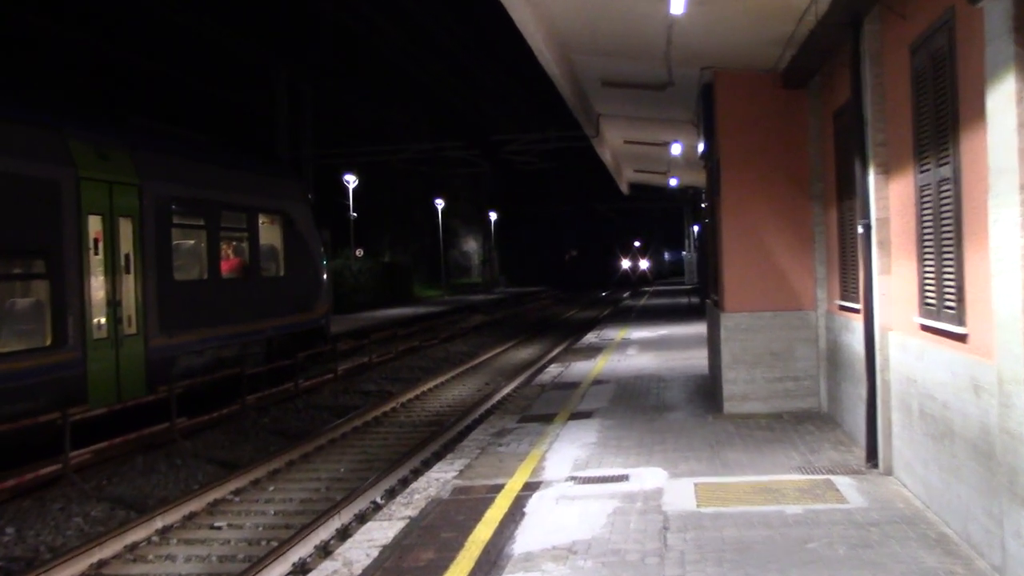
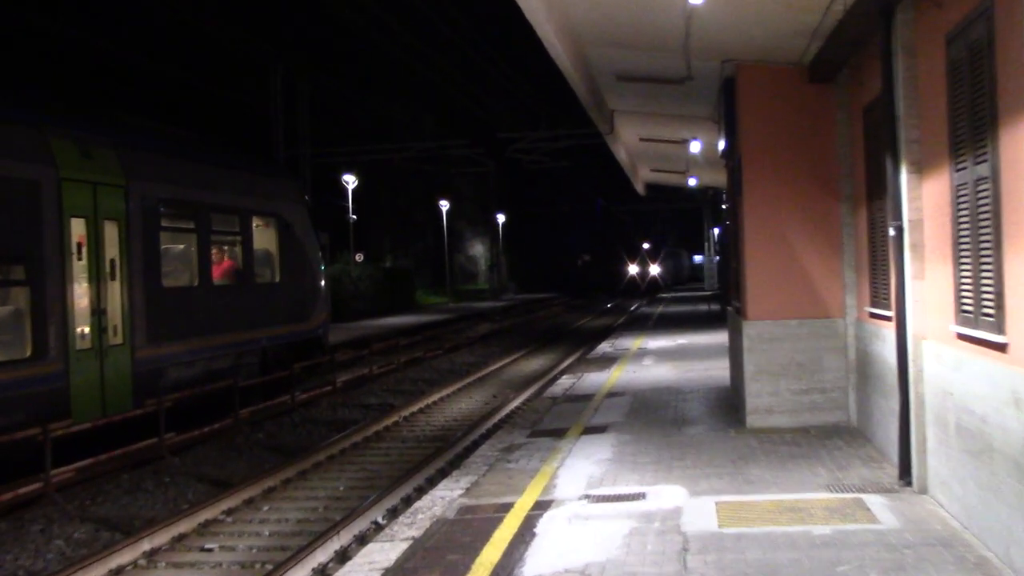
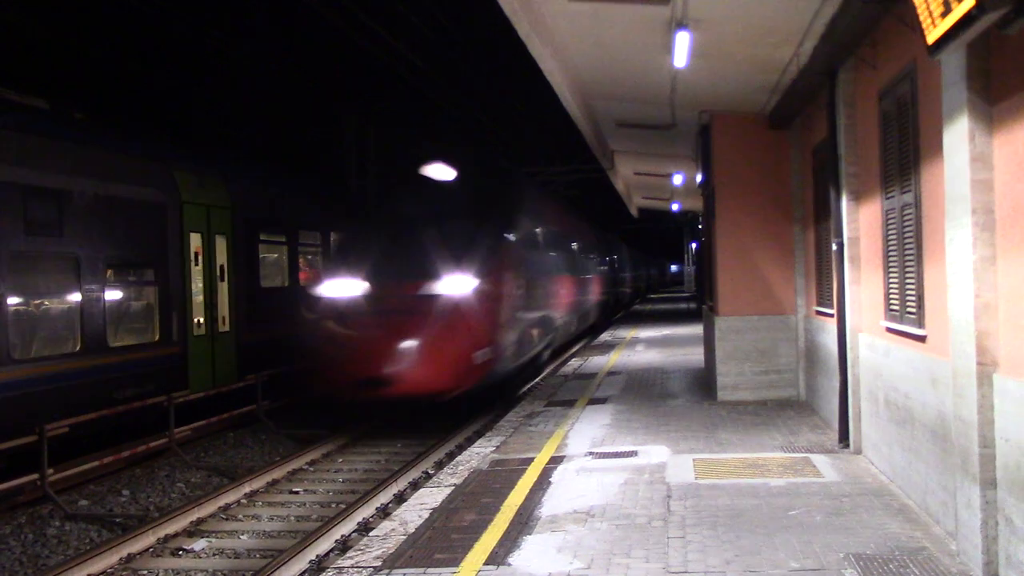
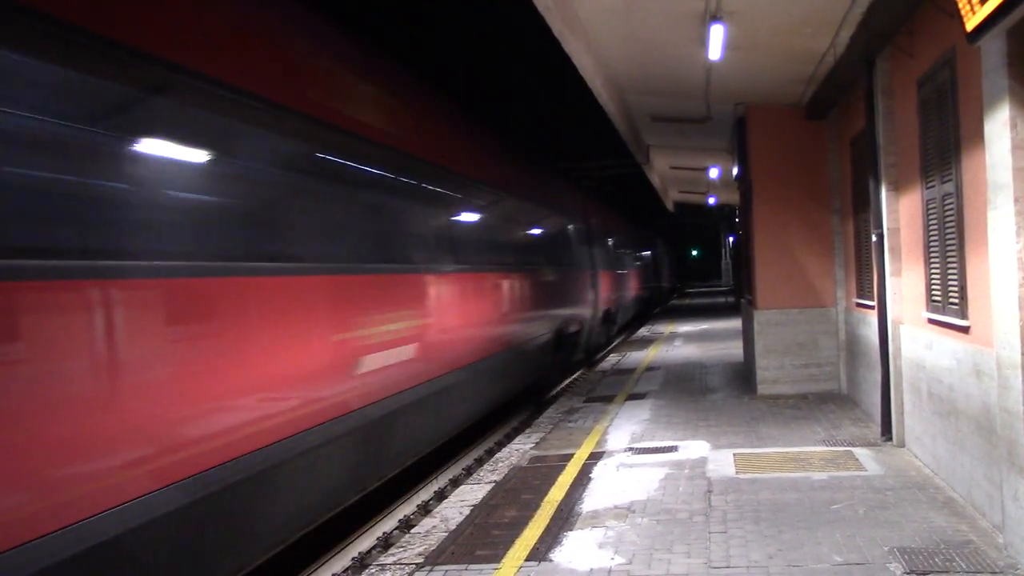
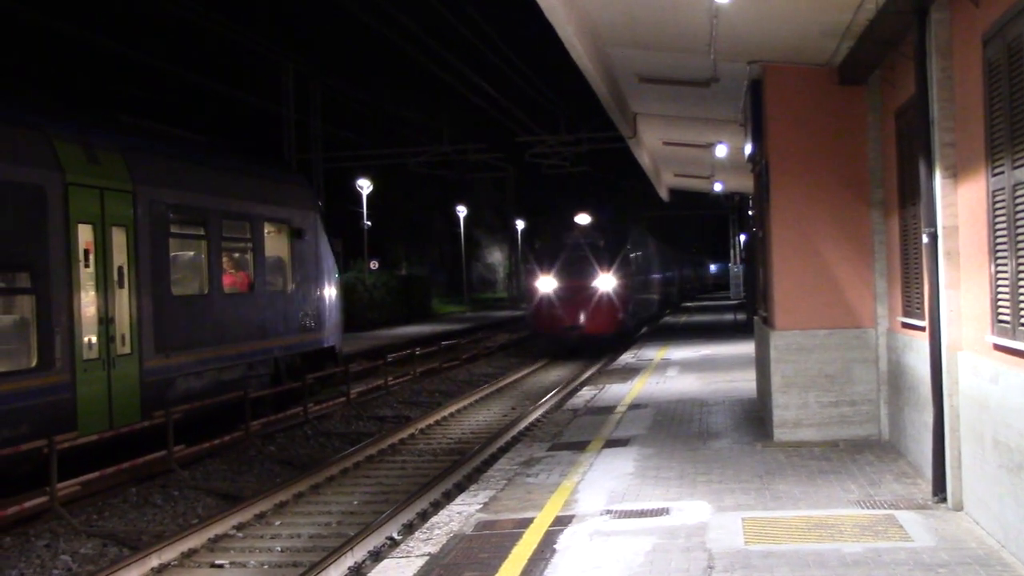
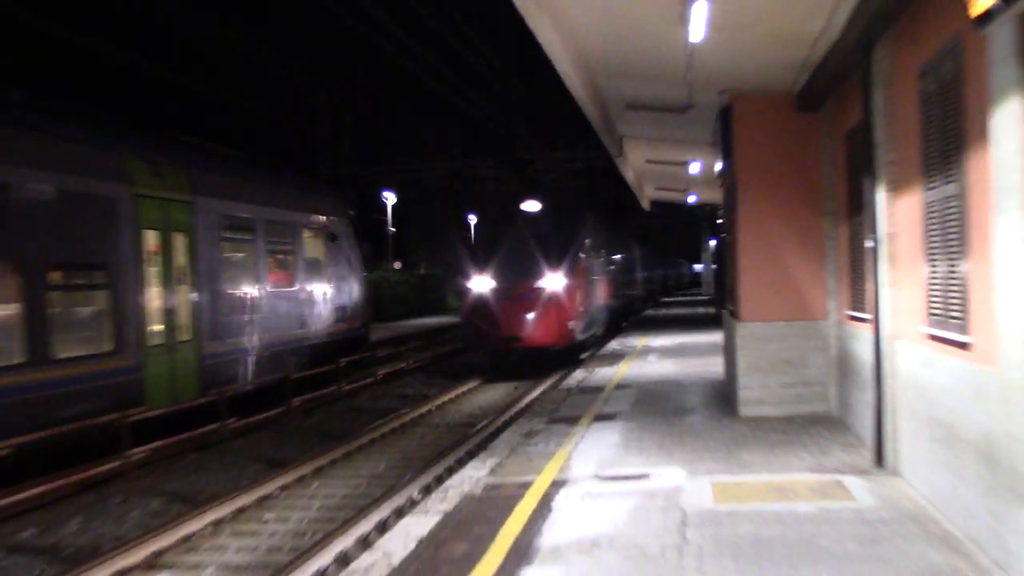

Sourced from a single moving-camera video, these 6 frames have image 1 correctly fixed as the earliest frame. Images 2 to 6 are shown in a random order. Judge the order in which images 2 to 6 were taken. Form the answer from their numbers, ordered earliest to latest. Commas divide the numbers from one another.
2, 5, 6, 3, 4
